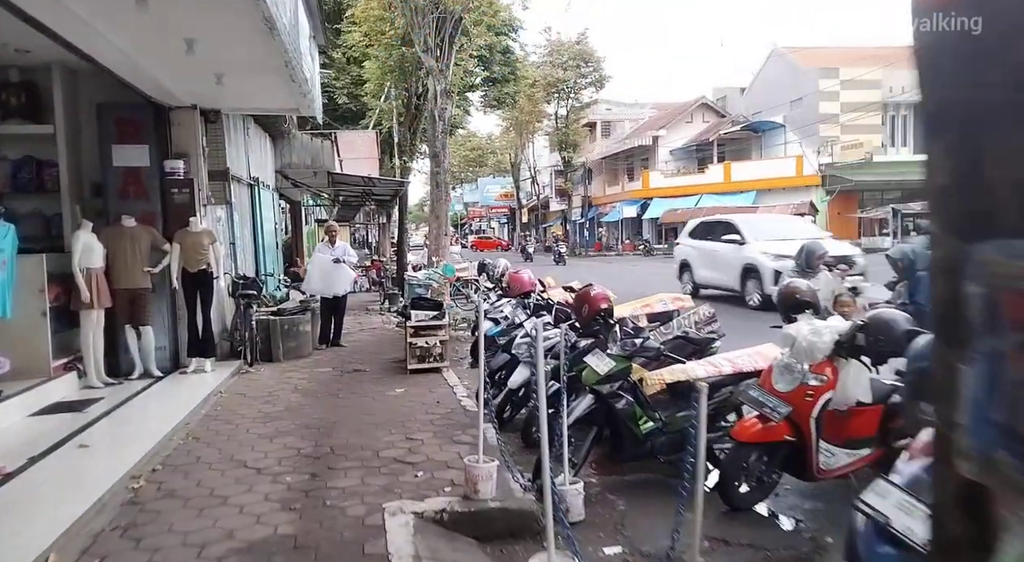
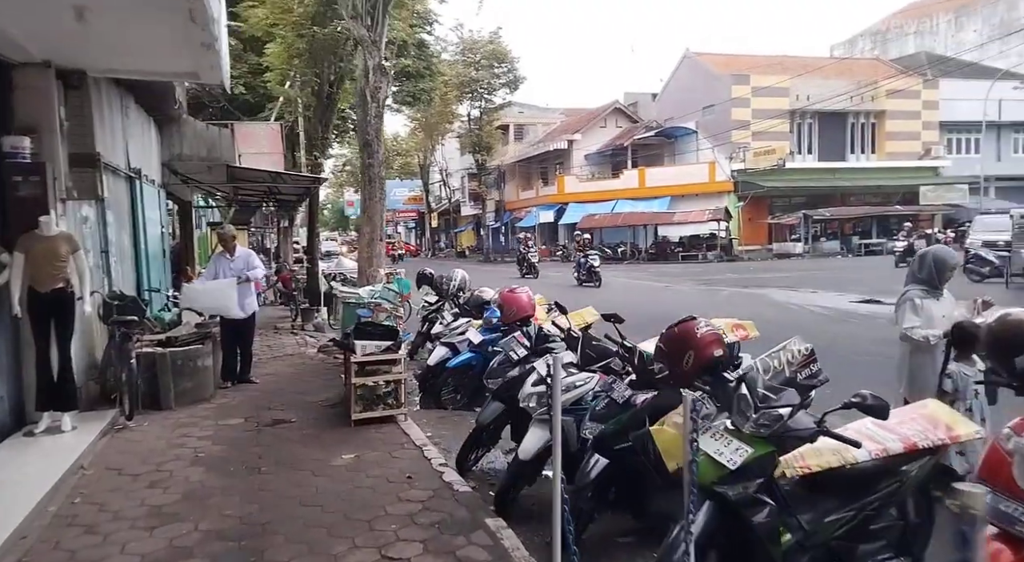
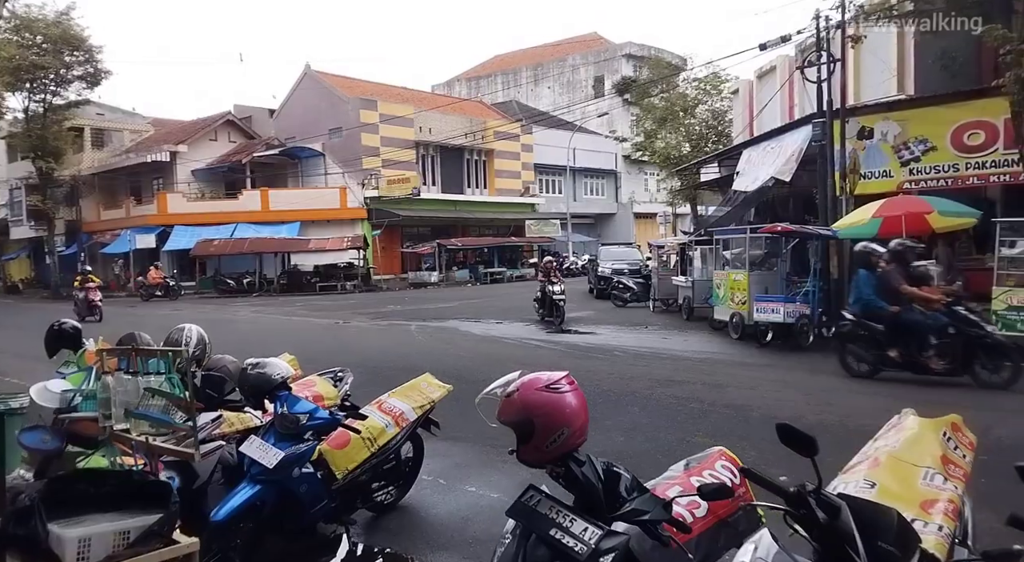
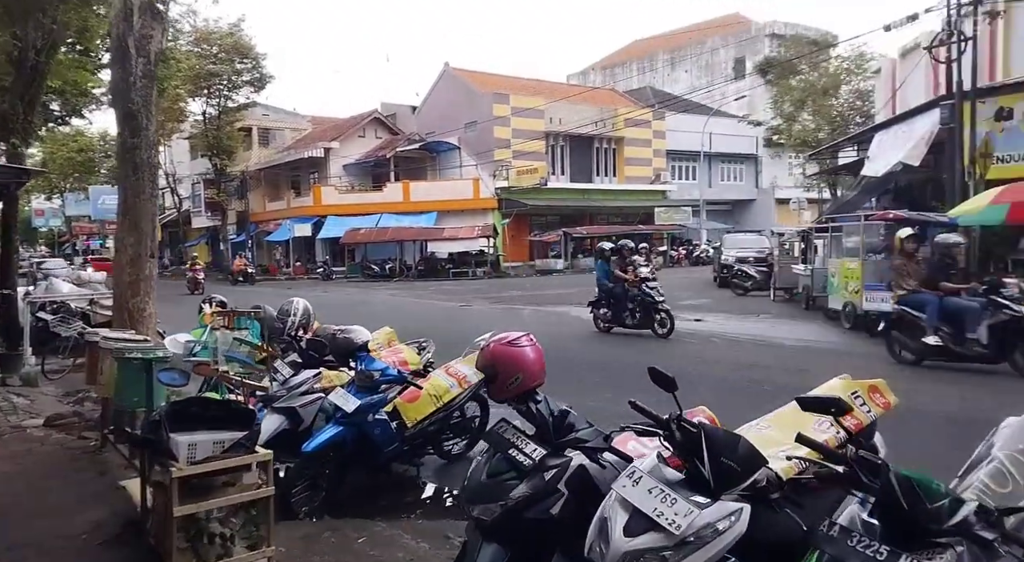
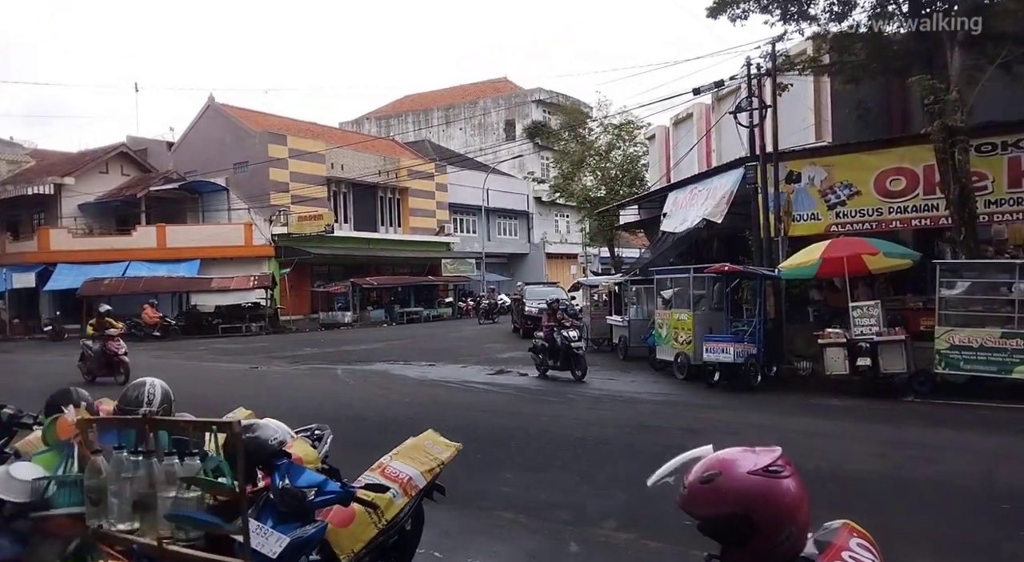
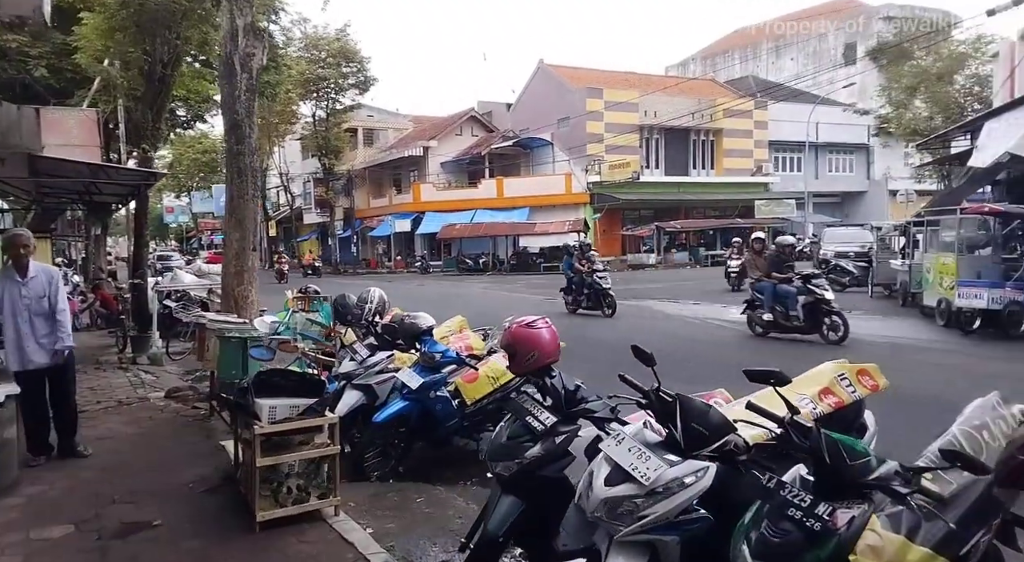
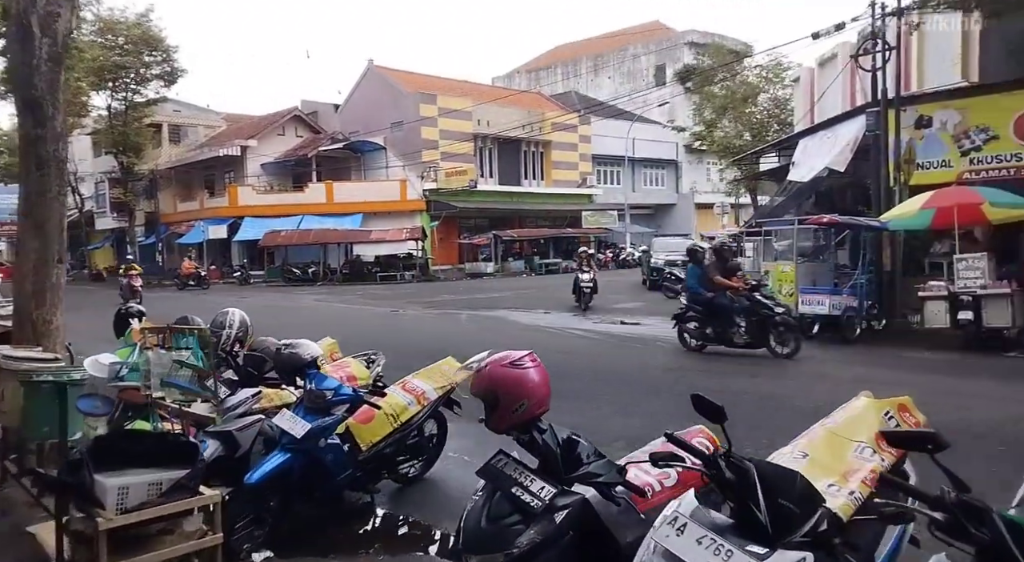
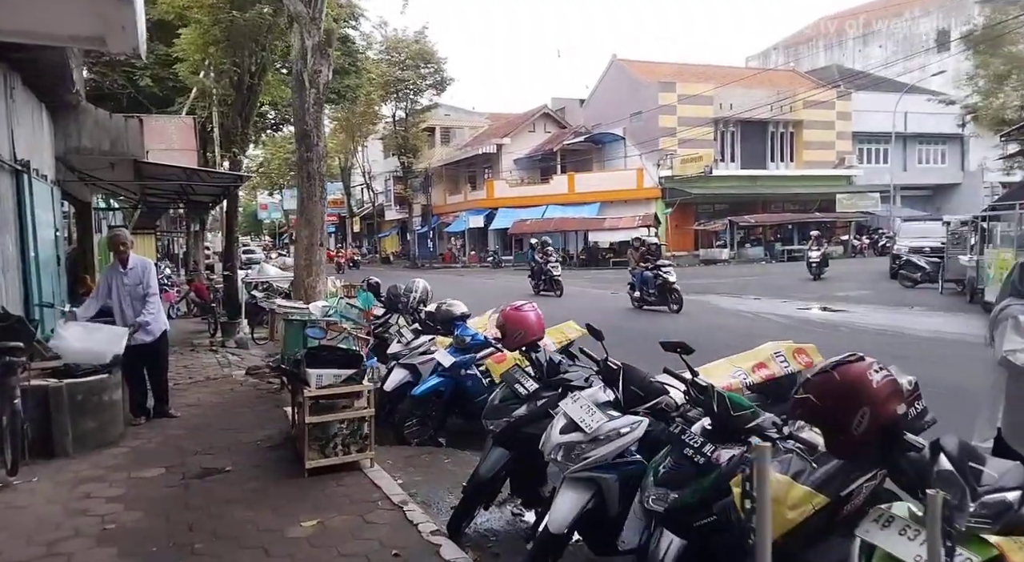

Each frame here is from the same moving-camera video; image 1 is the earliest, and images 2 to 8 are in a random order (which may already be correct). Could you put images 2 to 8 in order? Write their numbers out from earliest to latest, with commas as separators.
2, 8, 6, 4, 7, 3, 5
